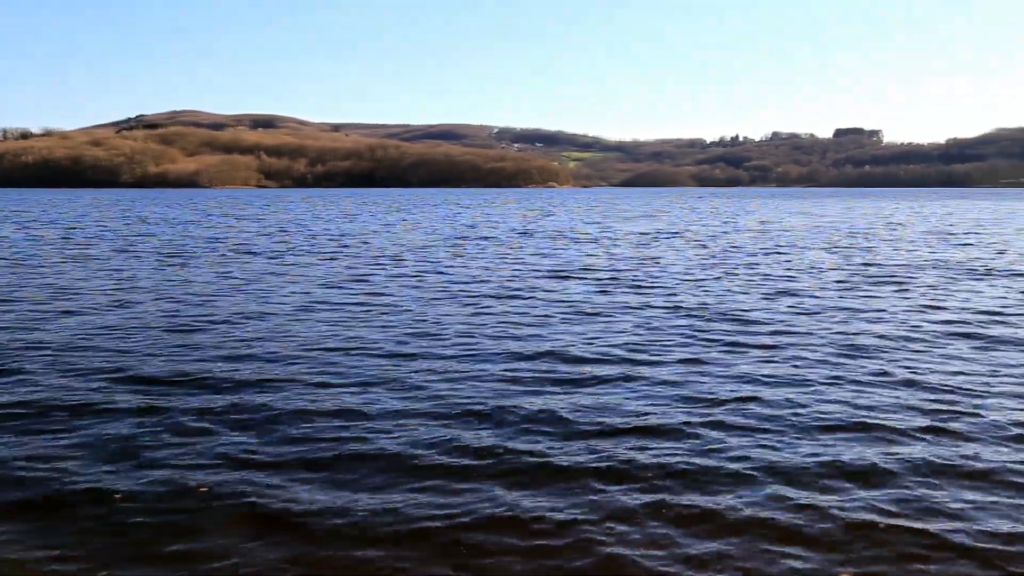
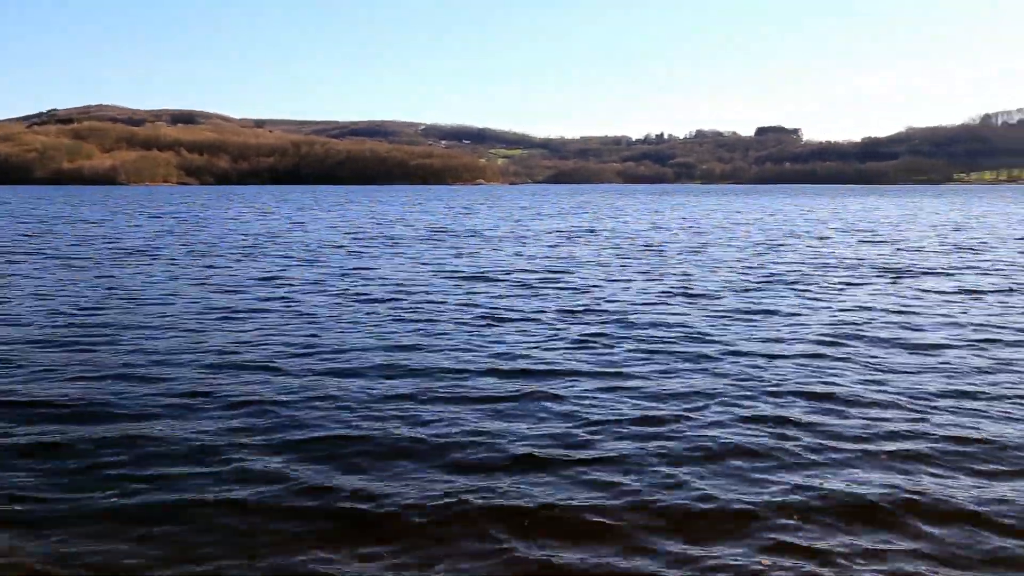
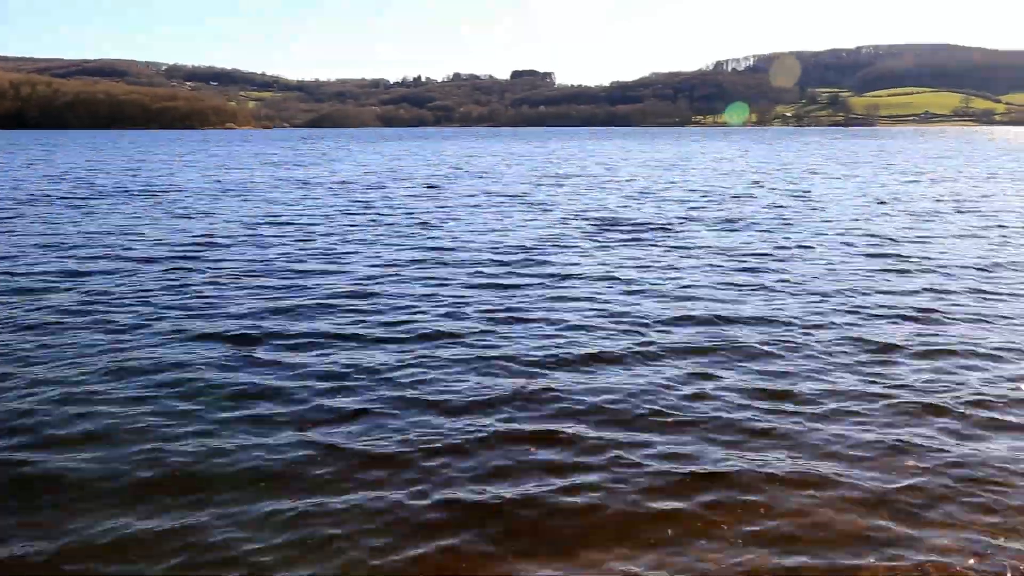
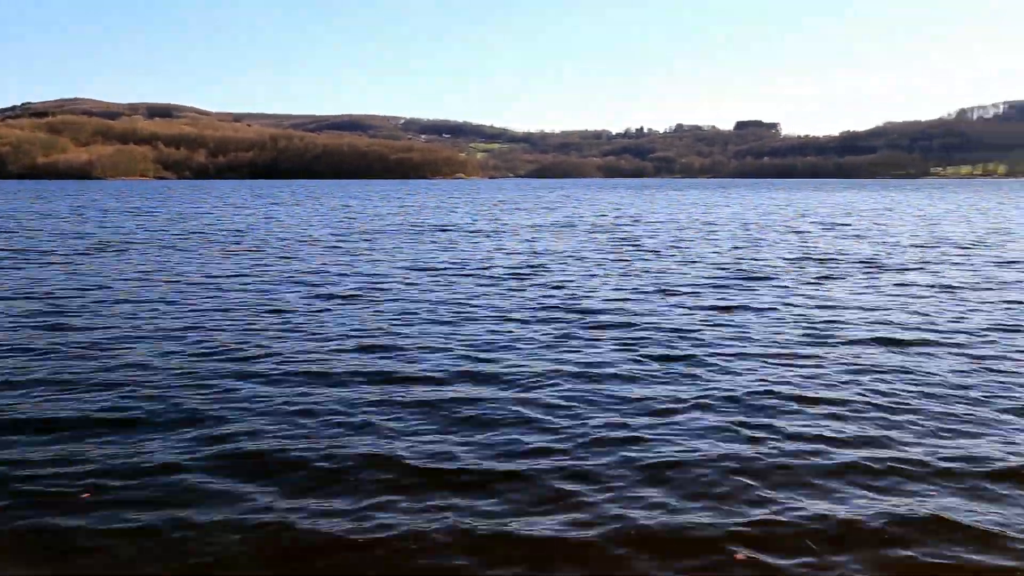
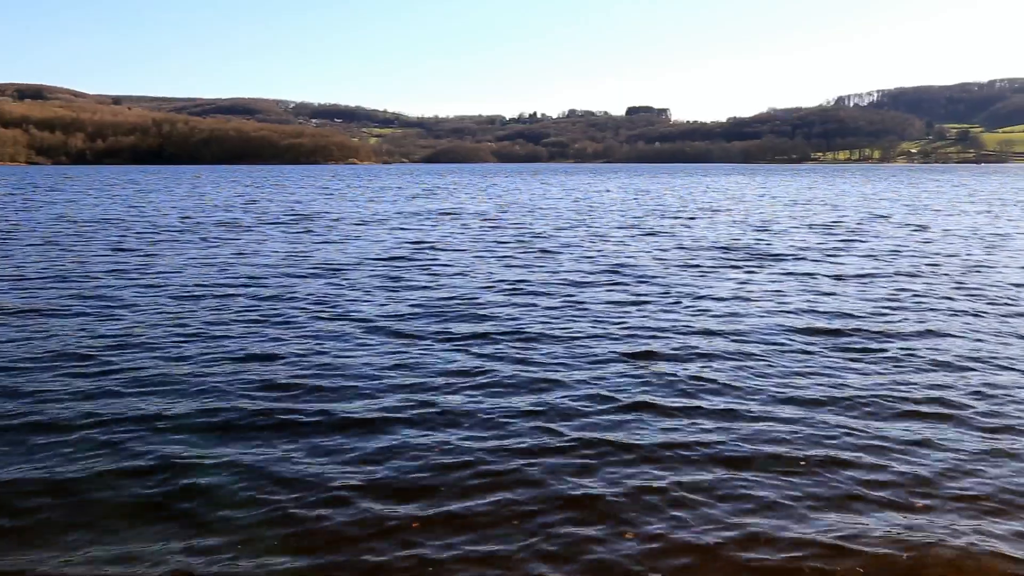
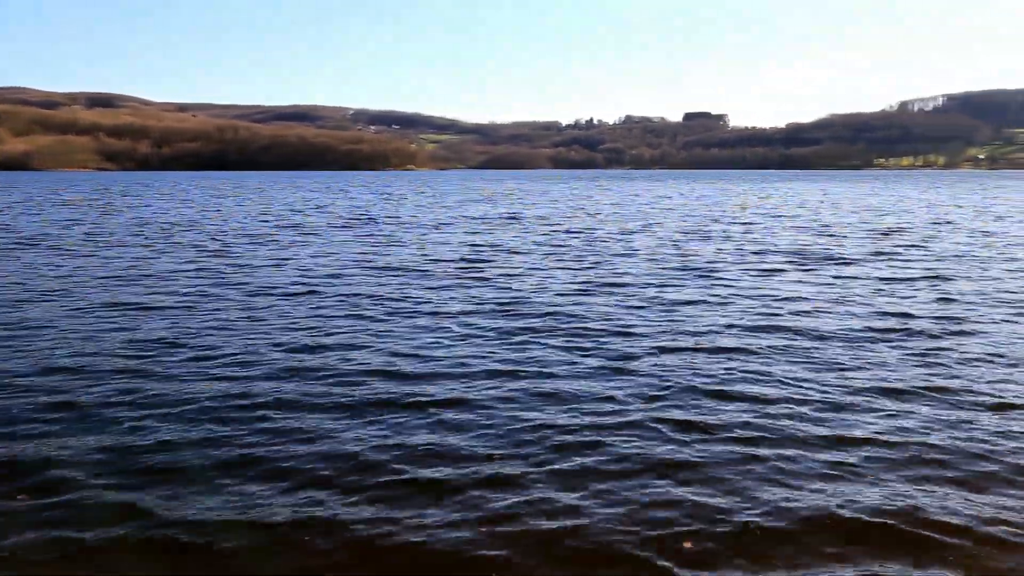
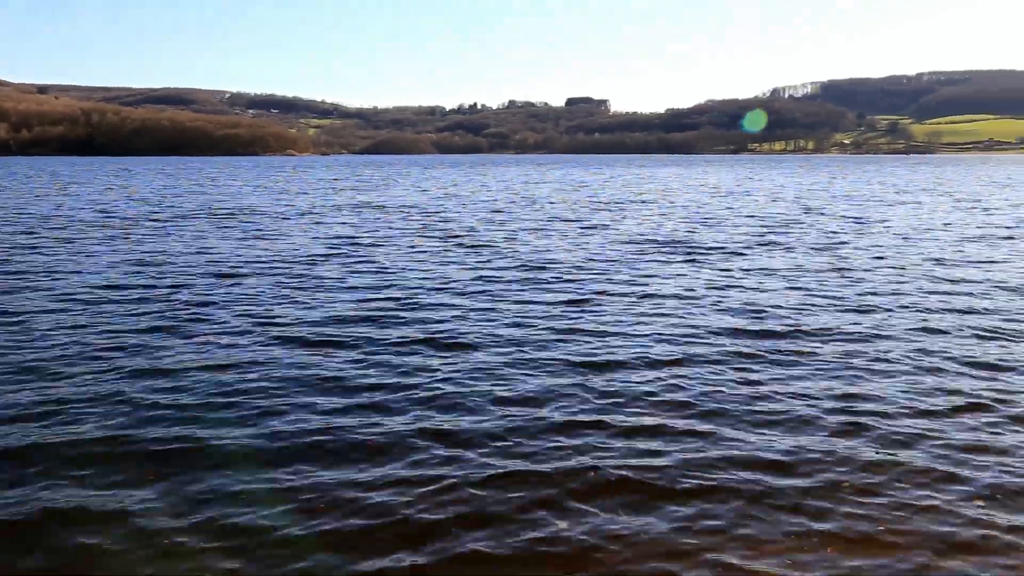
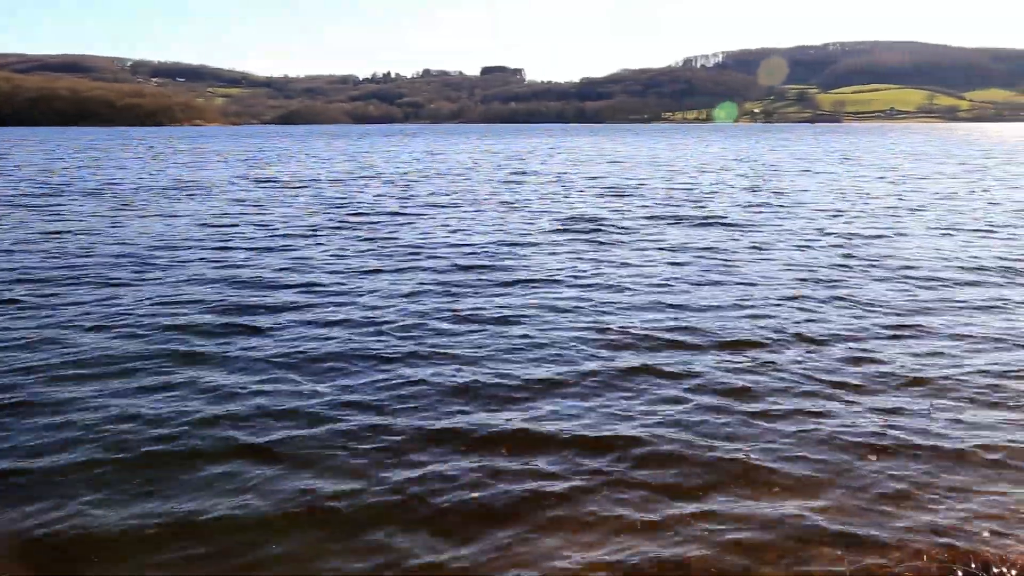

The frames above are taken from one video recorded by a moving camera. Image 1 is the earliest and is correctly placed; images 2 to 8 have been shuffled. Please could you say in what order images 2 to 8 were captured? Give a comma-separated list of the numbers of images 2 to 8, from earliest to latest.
2, 4, 6, 5, 7, 3, 8
